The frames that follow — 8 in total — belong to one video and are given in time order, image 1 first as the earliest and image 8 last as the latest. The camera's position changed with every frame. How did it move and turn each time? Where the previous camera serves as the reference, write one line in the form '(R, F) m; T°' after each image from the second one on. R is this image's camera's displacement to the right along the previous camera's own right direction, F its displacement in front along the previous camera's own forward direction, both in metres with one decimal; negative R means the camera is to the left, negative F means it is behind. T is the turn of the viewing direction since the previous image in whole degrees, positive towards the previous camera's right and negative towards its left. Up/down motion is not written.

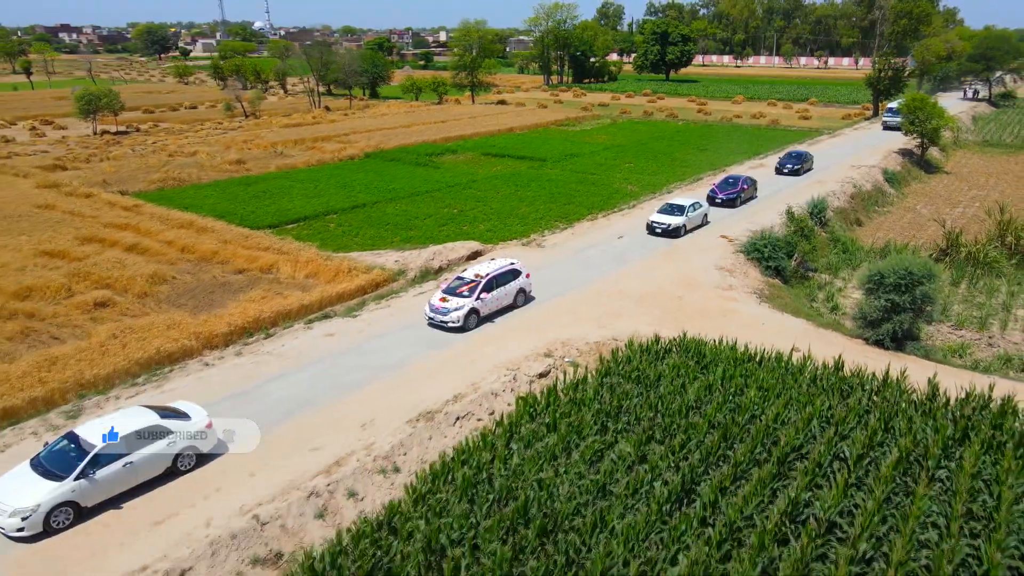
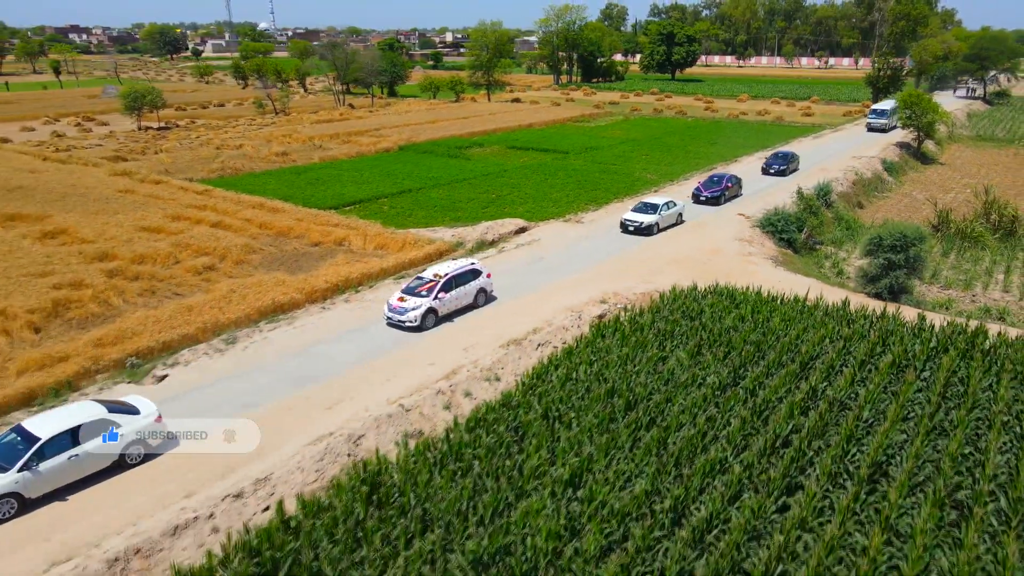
(-1.7, -3.5) m; 0°
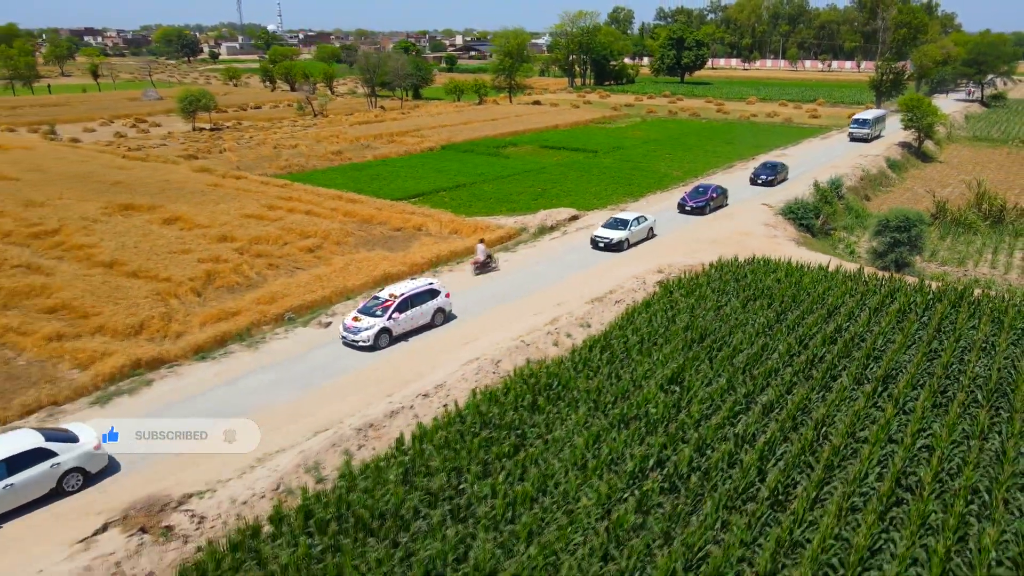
(-2.5, -4.5) m; 0°
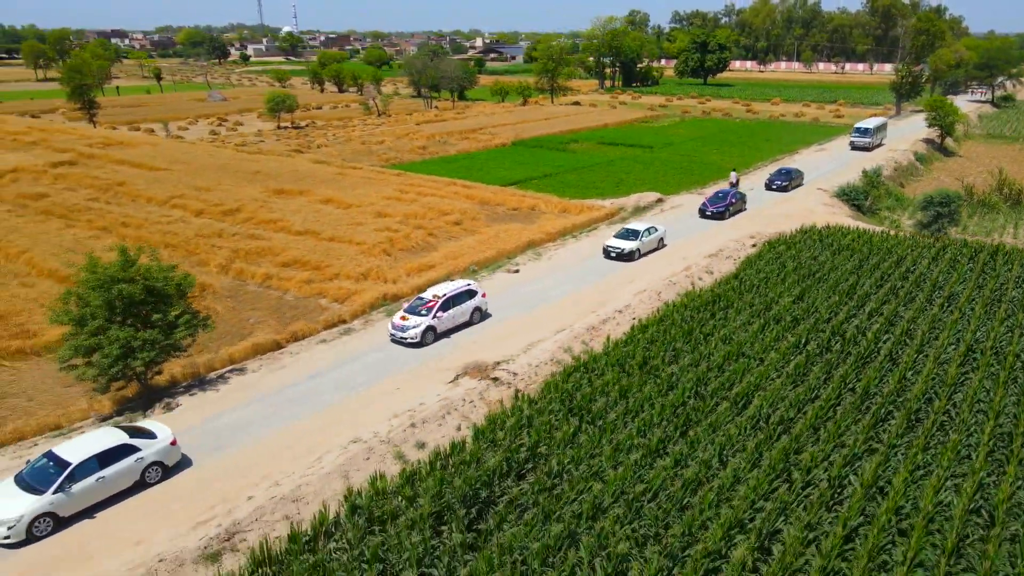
(-5.2, -6.5) m; 0°
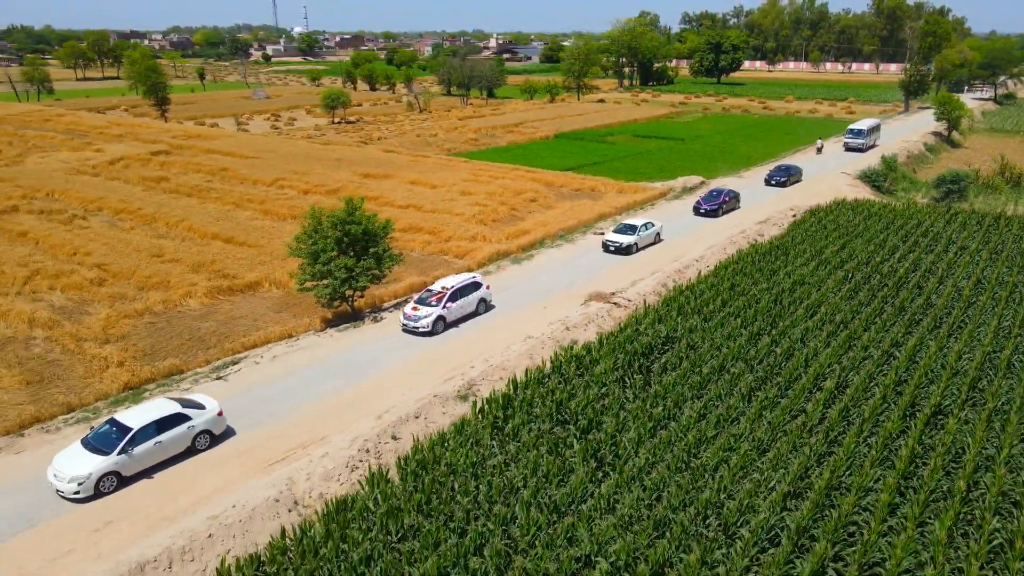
(-3.8, -5.6) m; 0°
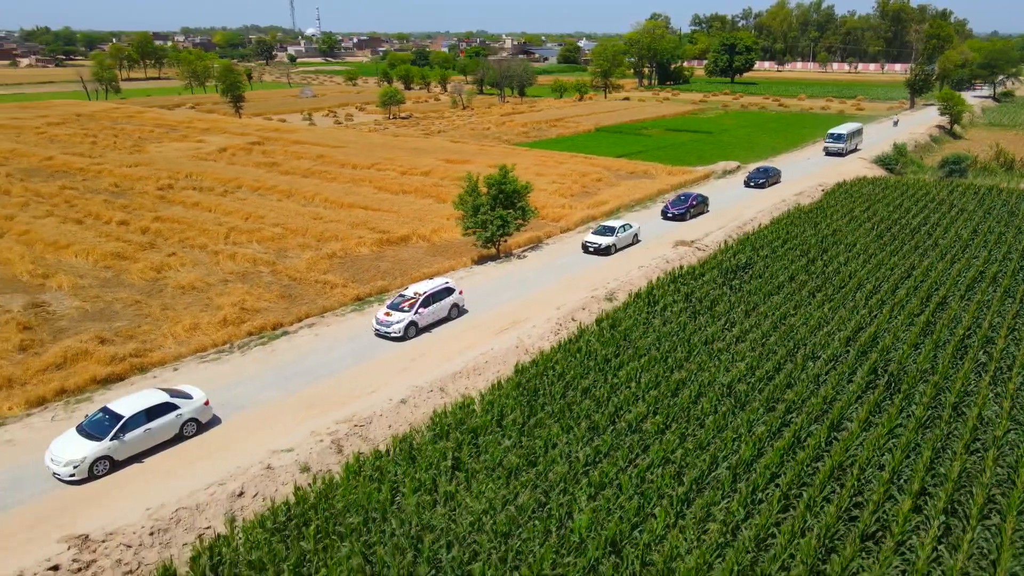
(-4.5, -7.4) m; 0°
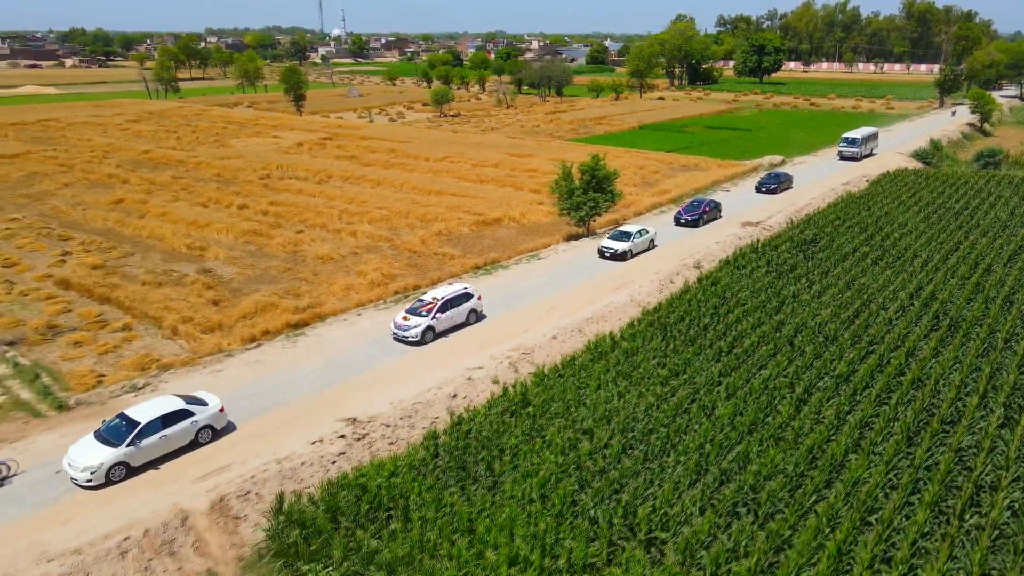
(-3.5, -4.3) m; -1°
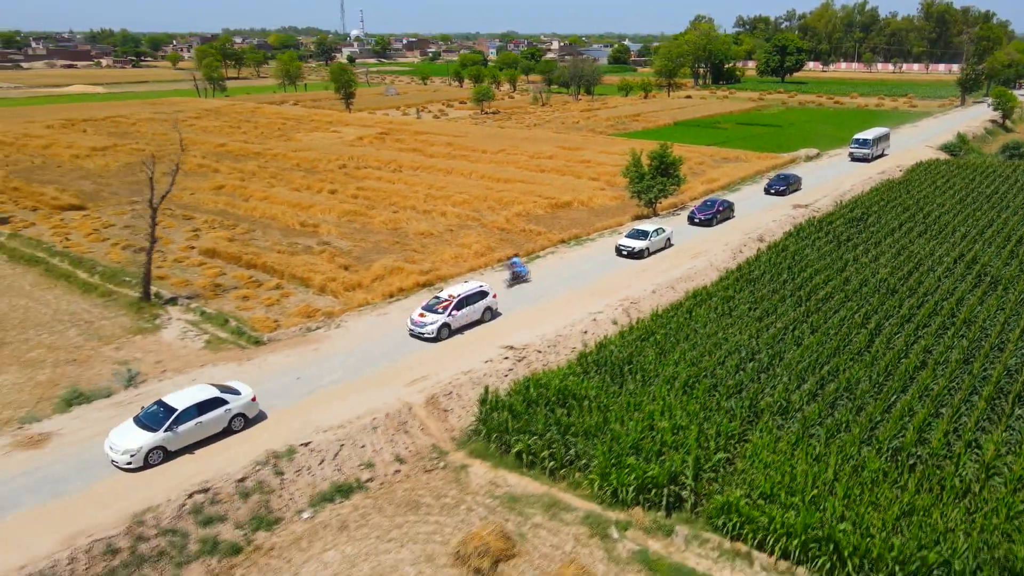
(-3.4, -4.1) m; -1°
